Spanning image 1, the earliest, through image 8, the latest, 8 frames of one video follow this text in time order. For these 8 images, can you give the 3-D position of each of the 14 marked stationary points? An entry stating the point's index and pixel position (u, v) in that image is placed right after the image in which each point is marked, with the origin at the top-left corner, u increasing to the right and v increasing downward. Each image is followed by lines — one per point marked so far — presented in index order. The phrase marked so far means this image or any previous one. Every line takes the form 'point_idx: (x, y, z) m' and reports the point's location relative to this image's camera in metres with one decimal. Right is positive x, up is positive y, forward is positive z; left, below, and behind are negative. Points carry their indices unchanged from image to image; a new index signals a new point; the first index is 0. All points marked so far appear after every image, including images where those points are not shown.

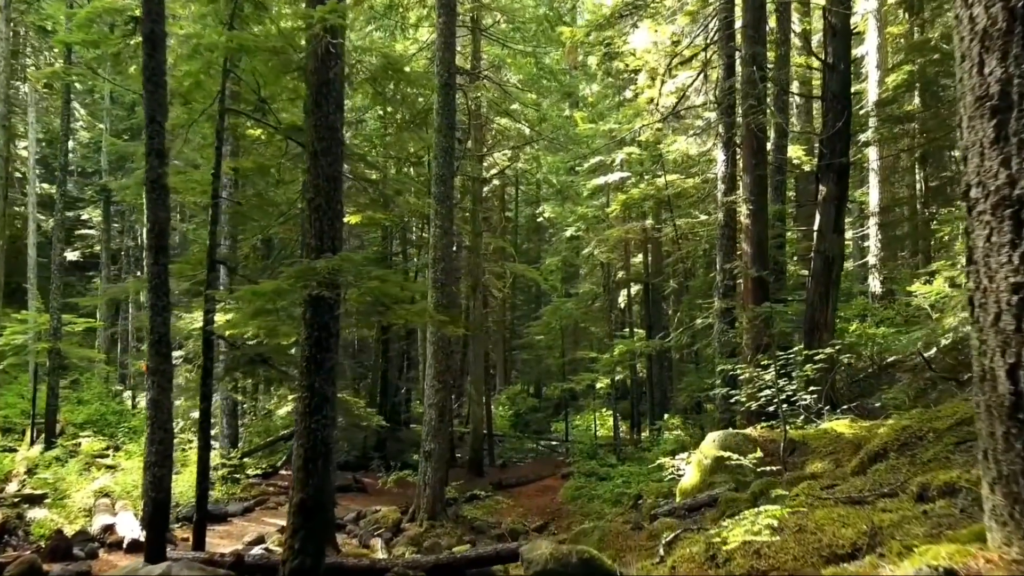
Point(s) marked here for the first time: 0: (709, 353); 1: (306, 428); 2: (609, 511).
0: (+3.4, -1.1, +13.4) m
1: (-1.6, -1.1, +6.2) m
2: (+1.7, -4.0, +13.7) m
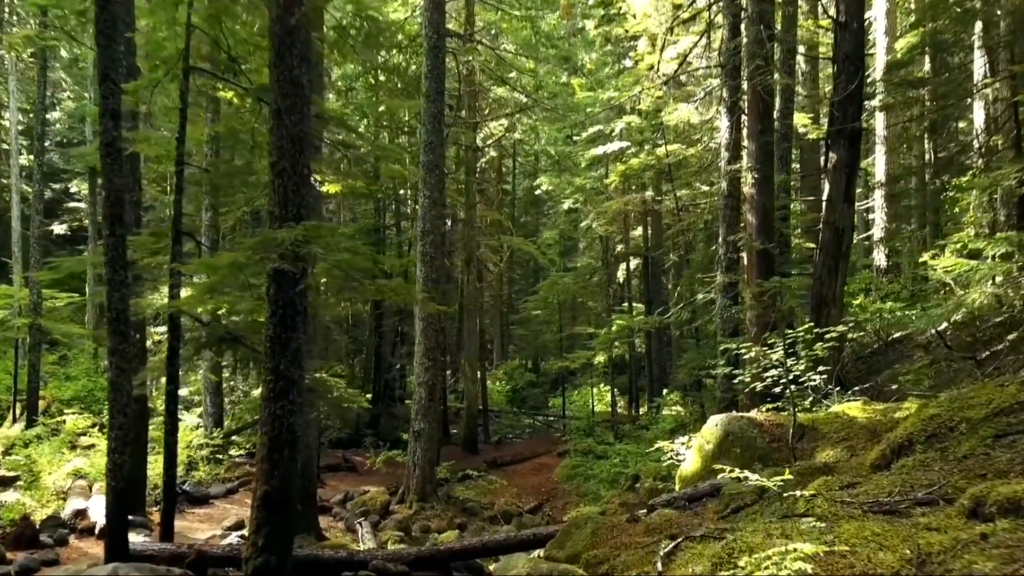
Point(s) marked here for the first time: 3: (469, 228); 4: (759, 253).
0: (+3.3, -0.7, +12.9) m
1: (-1.8, -0.9, +5.7) m
2: (+1.6, -3.5, +13.3) m
3: (-1.0, +1.5, +19.1) m
4: (+3.4, +0.5, +10.7) m
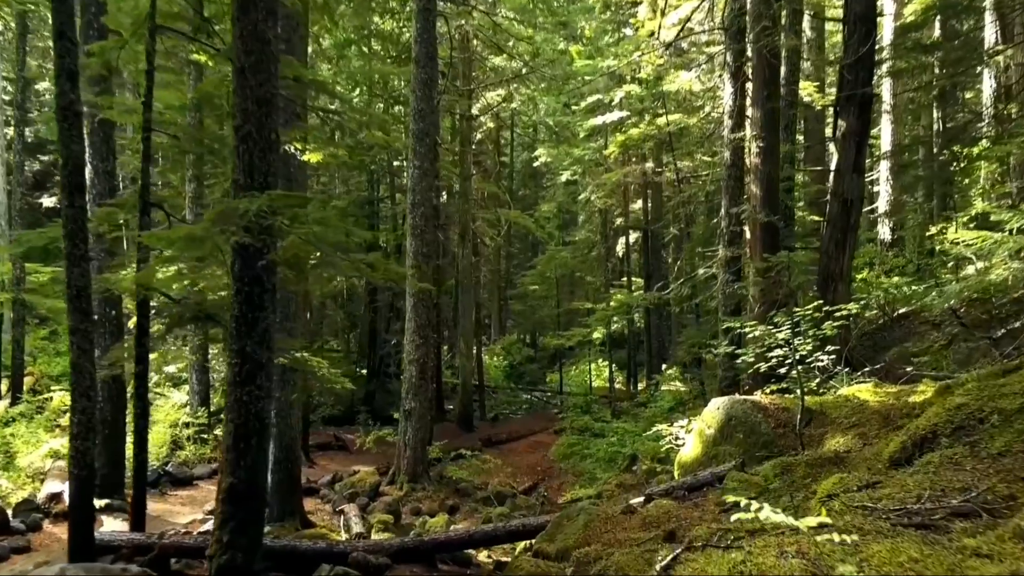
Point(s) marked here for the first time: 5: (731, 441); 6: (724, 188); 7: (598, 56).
0: (+3.2, -0.3, +12.4) m
1: (-1.9, -0.8, +5.2) m
2: (+1.5, -3.1, +12.9) m
3: (-1.1, +2.1, +18.6) m
4: (+3.3, +0.8, +10.2) m
5: (+1.9, -1.3, +6.6) m
6: (+3.0, +1.4, +10.9) m
7: (+2.2, +5.8, +19.6) m
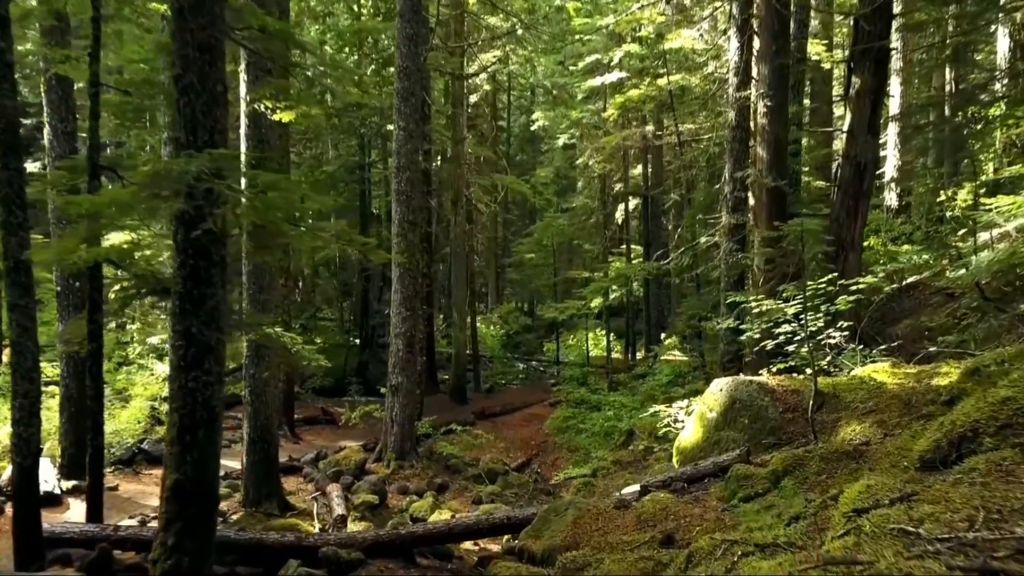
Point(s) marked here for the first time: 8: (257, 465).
0: (+3.1, +0.2, +11.8) m
1: (-2.0, -0.6, +4.7) m
2: (+1.4, -2.6, +12.5) m
3: (-1.3, +2.8, +17.9) m
4: (+3.2, +1.2, +9.6) m
5: (+1.7, -1.1, +6.0) m
6: (+2.8, +1.8, +10.2) m
7: (+2.0, +6.6, +18.7) m
8: (-2.9, -2.0, +8.8) m
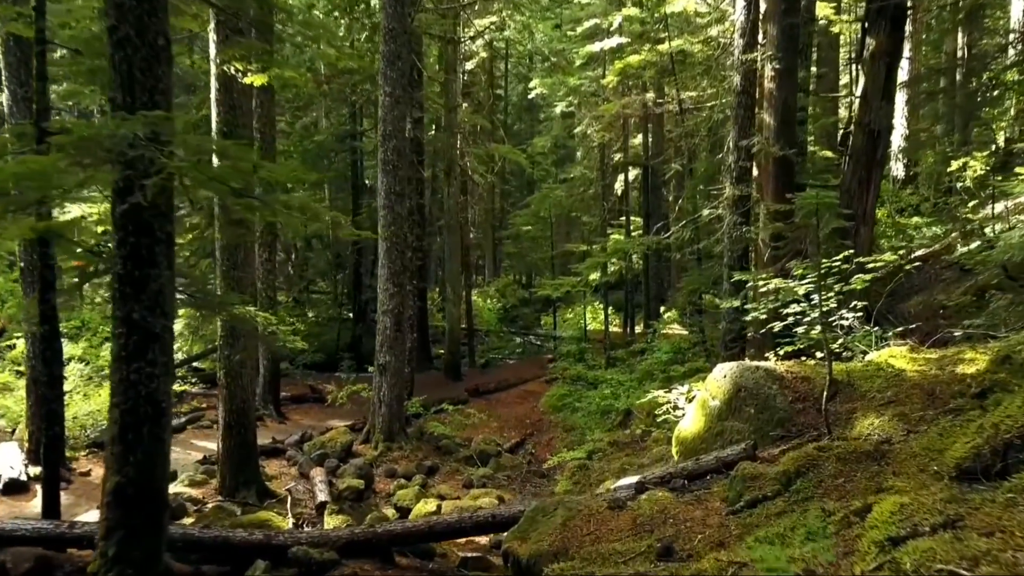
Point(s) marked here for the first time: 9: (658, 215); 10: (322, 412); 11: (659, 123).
0: (+2.9, +0.6, +11.3) m
1: (-2.1, -0.5, +4.2) m
2: (+1.3, -2.2, +12.0) m
3: (-1.4, +3.4, +17.3) m
4: (+3.1, +1.4, +9.0) m
5: (+1.6, -0.9, +5.6) m
6: (+2.7, +2.1, +9.6) m
7: (+1.9, +7.2, +17.9) m
8: (-3.0, -1.7, +8.4) m
9: (+3.7, +1.9, +20.0) m
10: (-3.2, -2.1, +13.3) m
11: (+3.5, +3.9, +18.6) m
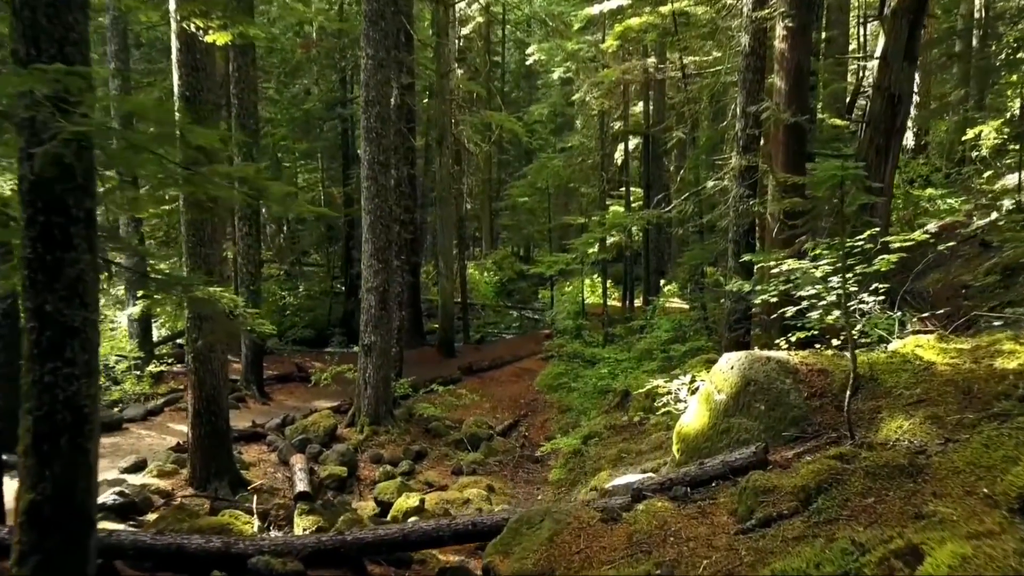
0: (+2.8, +0.9, +10.7) m
1: (-2.2, -0.4, +3.6) m
2: (+1.2, -1.8, +11.5) m
3: (-1.5, +4.0, +16.5) m
4: (+3.0, +1.7, +8.3) m
5: (+1.5, -0.8, +5.0) m
6: (+2.6, +2.4, +9.0) m
7: (+1.8, +7.8, +17.0) m
8: (-3.1, -1.5, +7.8) m
9: (+3.6, +2.5, +19.3) m
10: (-3.3, -1.7, +12.7) m
11: (+3.4, +4.5, +17.9) m
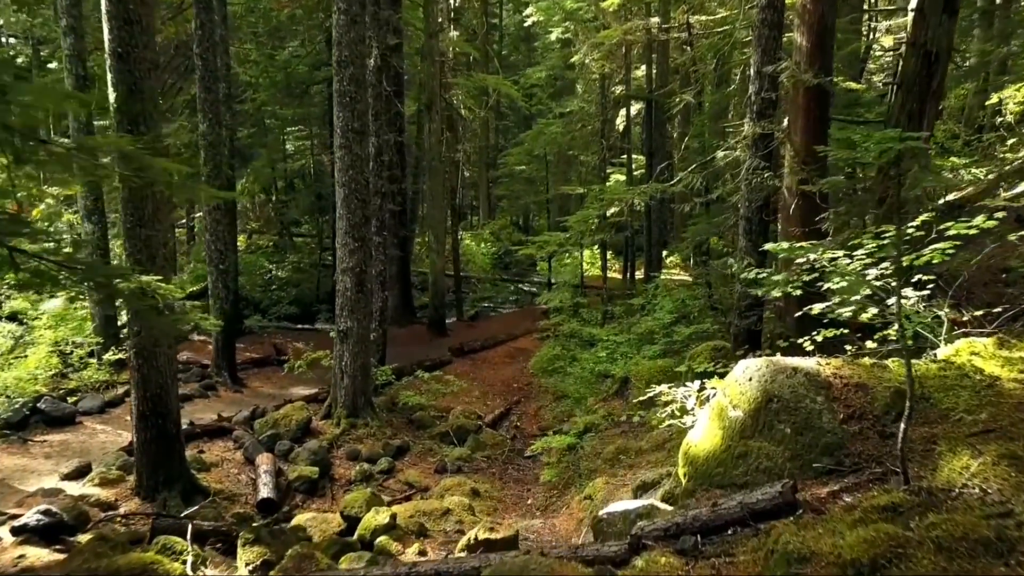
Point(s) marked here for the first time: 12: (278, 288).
0: (+2.7, +1.2, +9.7) m
1: (-2.3, -0.5, +2.7) m
2: (+1.0, -1.5, +10.7) m
3: (-1.6, +4.5, +15.5) m
4: (+2.8, +1.8, +7.4) m
5: (+1.4, -0.8, +4.1) m
6: (+2.5, +2.5, +8.0) m
7: (+1.7, +8.3, +15.8) m
8: (-3.2, -1.4, +7.0) m
9: (+3.5, +3.1, +18.3) m
10: (-3.5, -1.4, +11.9) m
11: (+3.3, +5.1, +16.8) m
12: (-5.8, 0.0, +19.4) m
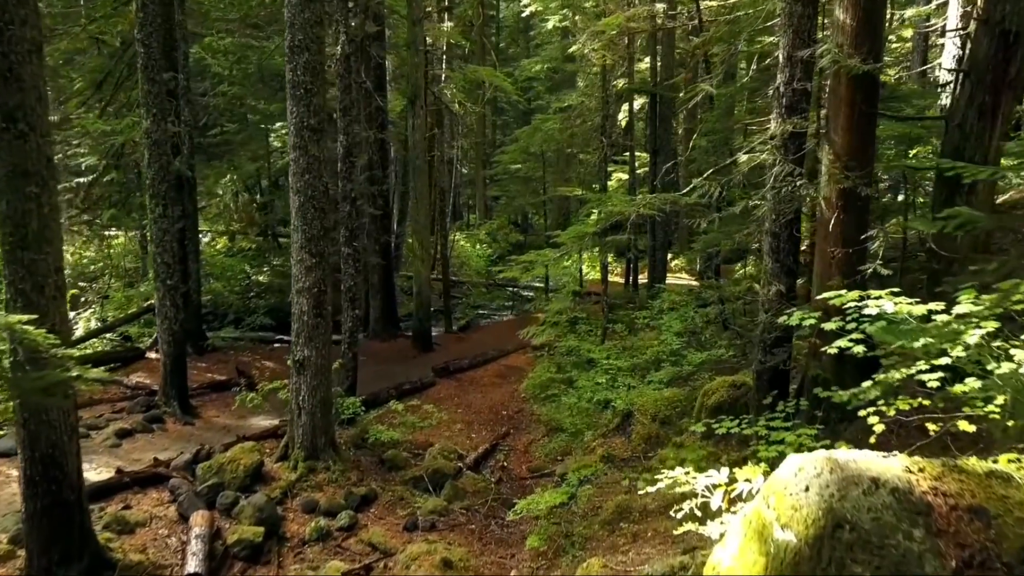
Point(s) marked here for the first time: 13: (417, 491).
0: (+2.5, +0.9, +8.4) m
1: (-2.5, -0.8, +1.4) m
2: (+0.9, -1.8, +9.3) m
3: (-1.8, +4.3, +14.1) m
4: (+2.7, +1.6, +6.0) m
5: (+1.2, -1.1, +2.8) m
6: (+2.3, +2.3, +6.6) m
7: (+1.6, +8.1, +14.4) m
8: (-3.4, -1.7, +5.7) m
9: (+3.4, +2.9, +16.9) m
10: (-3.6, -1.6, +10.6) m
11: (+3.1, +4.9, +15.4) m
12: (-6.0, -0.2, +18.1) m
13: (-1.0, -2.2, +8.5) m
